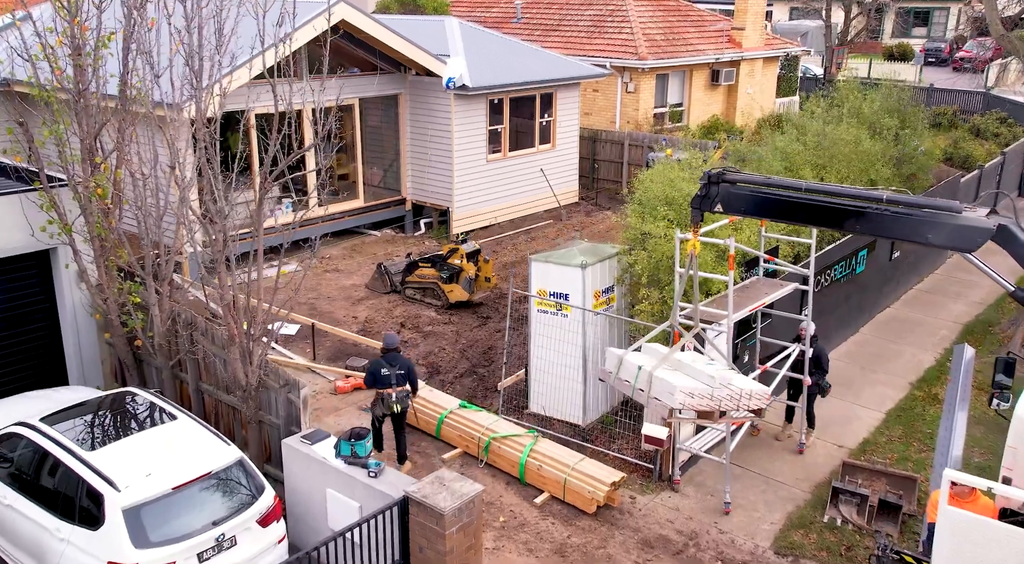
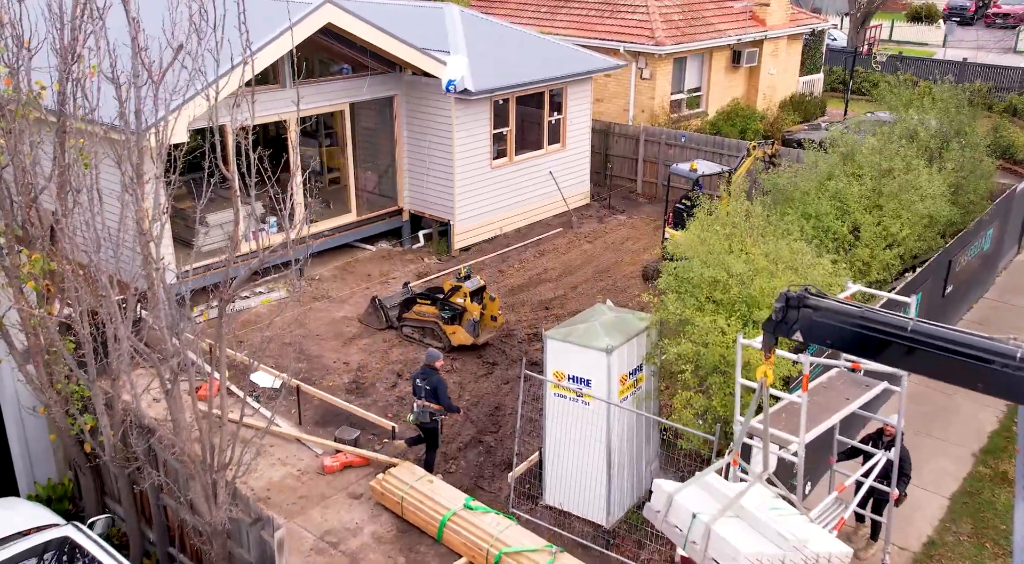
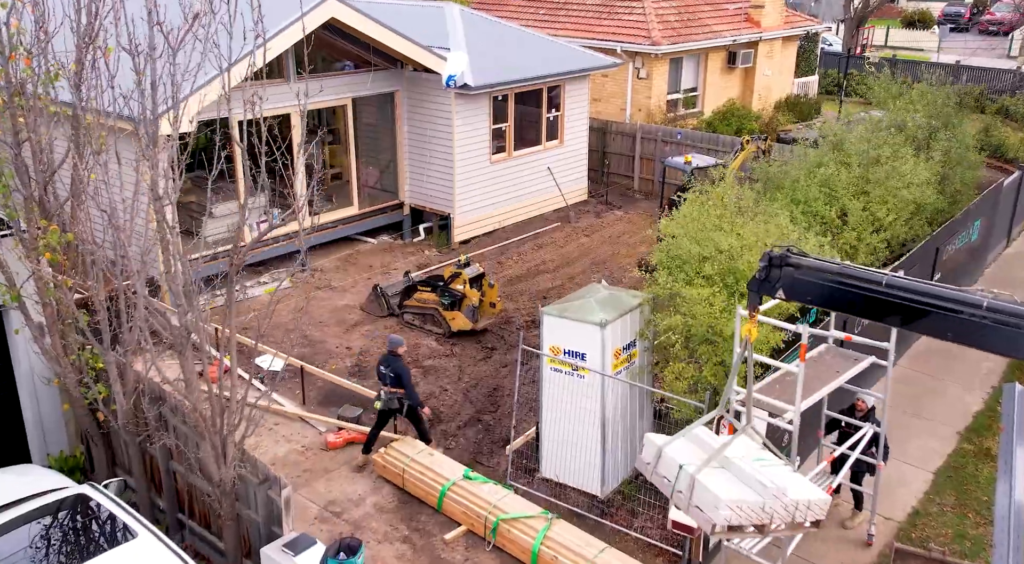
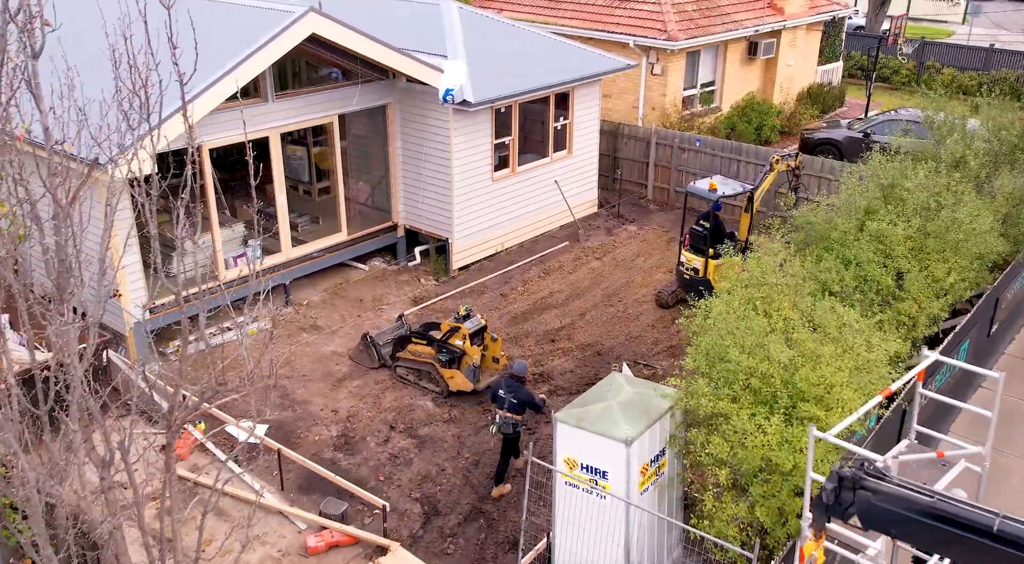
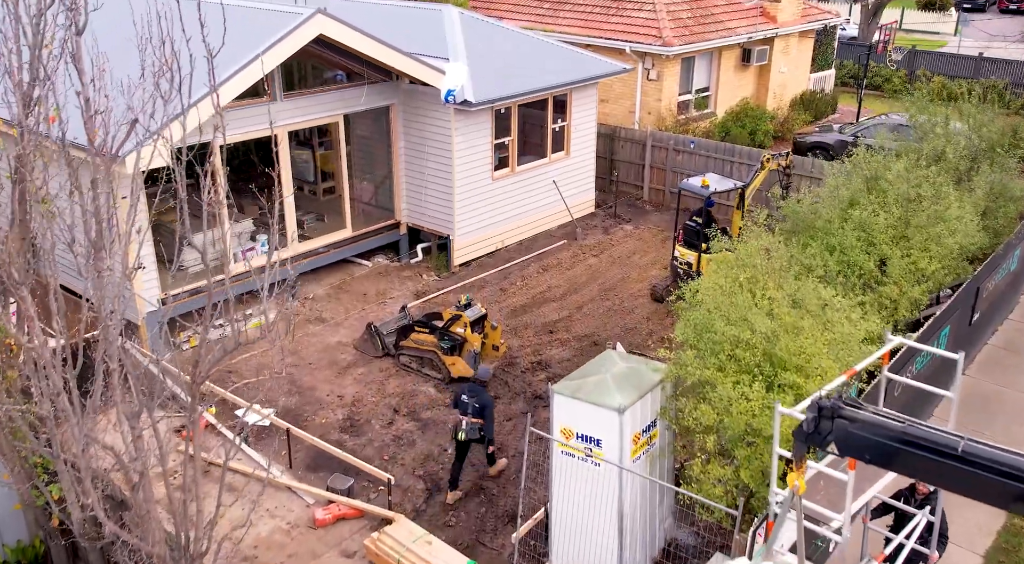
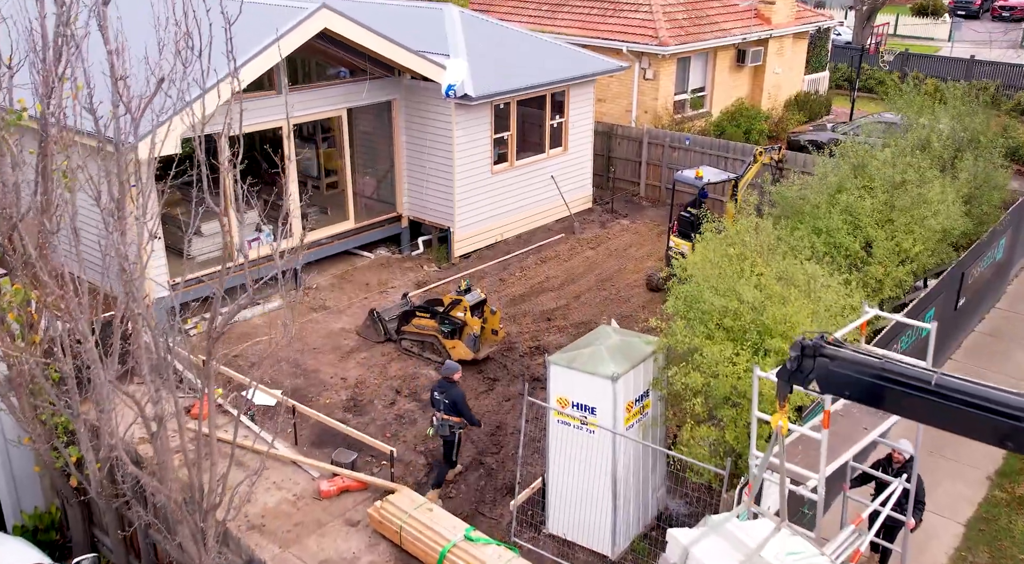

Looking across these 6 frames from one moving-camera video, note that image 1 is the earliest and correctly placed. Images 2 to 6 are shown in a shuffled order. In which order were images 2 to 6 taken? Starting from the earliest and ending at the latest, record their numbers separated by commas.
3, 2, 6, 5, 4
